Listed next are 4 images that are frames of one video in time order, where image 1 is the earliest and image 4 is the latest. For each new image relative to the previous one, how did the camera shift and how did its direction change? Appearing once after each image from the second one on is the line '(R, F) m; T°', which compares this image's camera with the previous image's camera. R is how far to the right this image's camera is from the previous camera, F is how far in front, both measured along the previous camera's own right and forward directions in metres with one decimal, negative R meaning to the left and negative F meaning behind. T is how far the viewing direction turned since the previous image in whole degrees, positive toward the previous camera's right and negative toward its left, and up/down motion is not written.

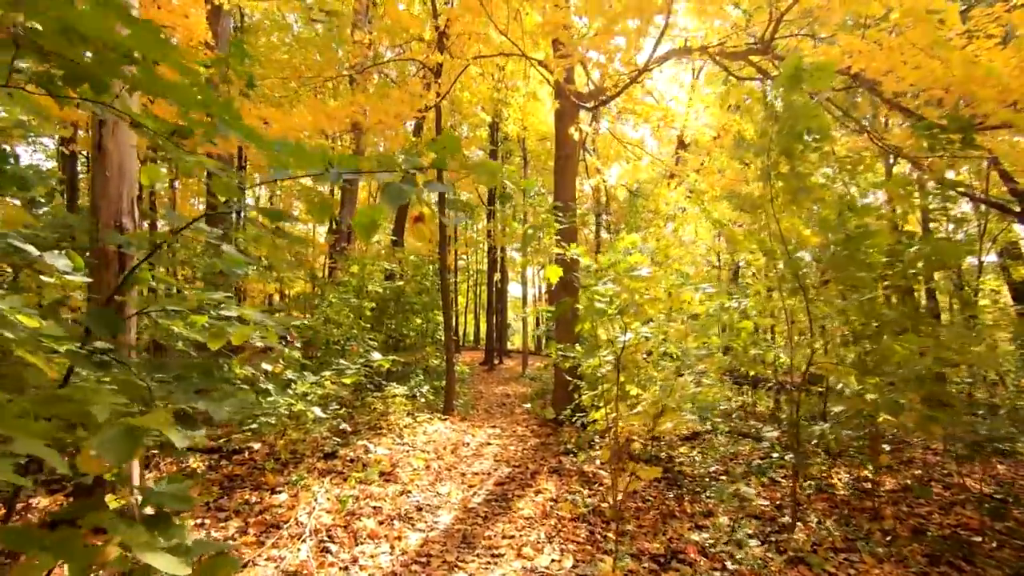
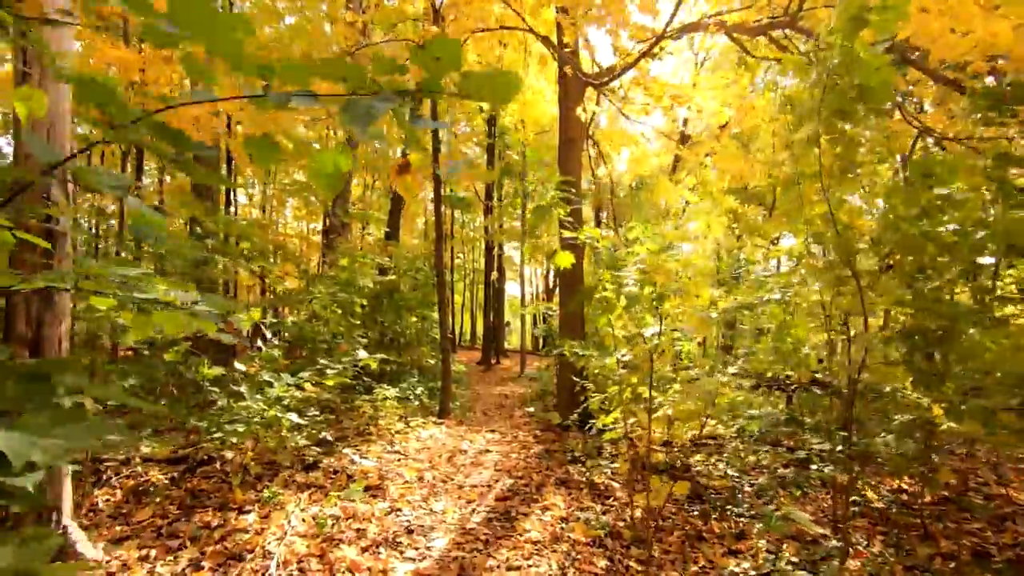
(-0.1, +0.5) m; 0°
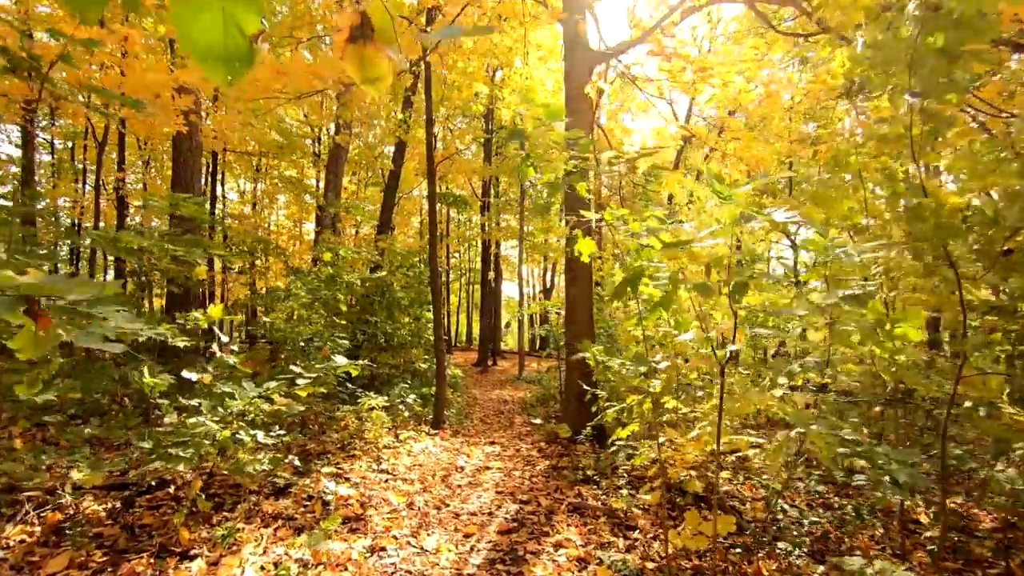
(-0.1, +0.6) m; 0°
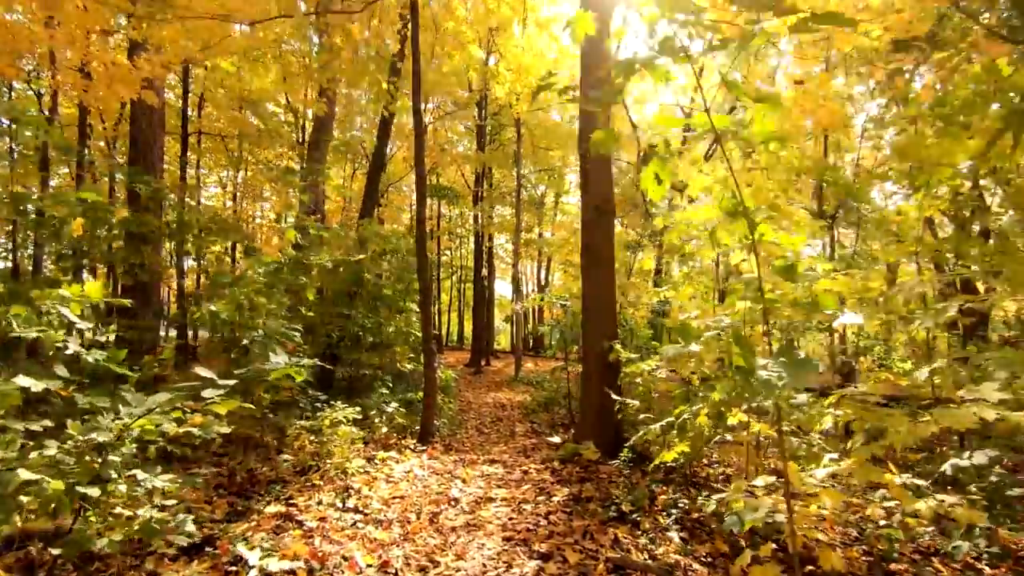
(-0.1, +1.1) m; +1°
